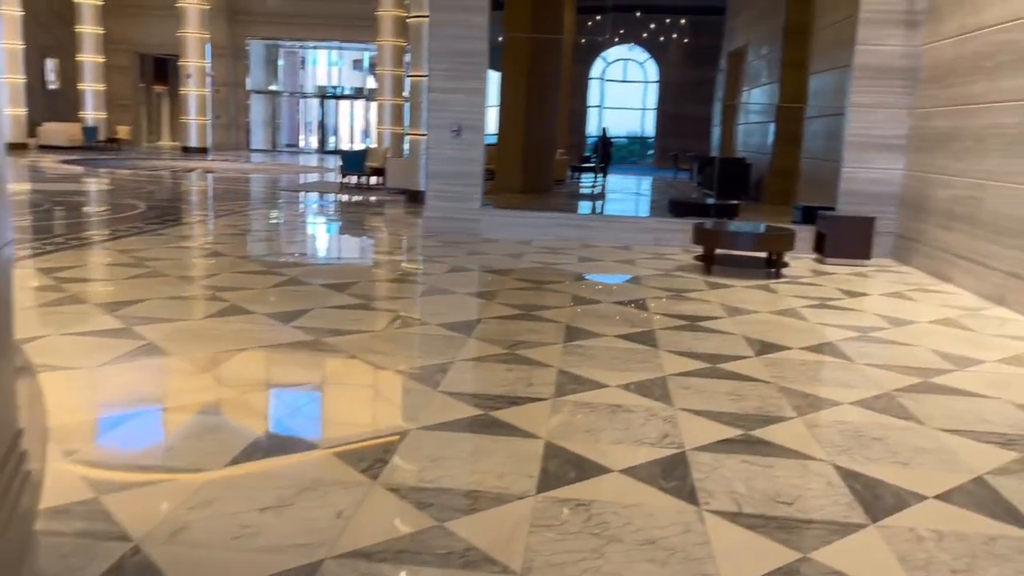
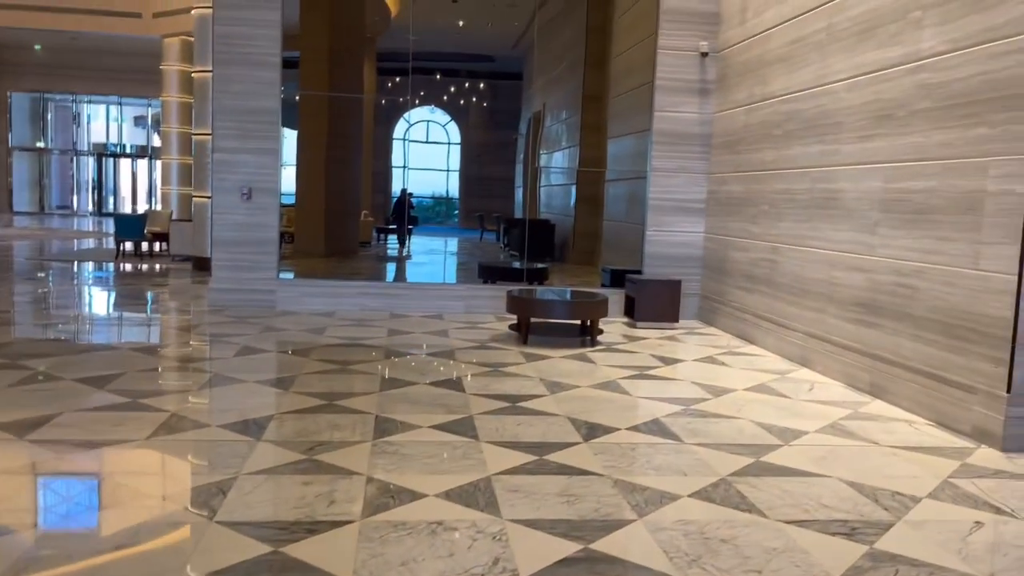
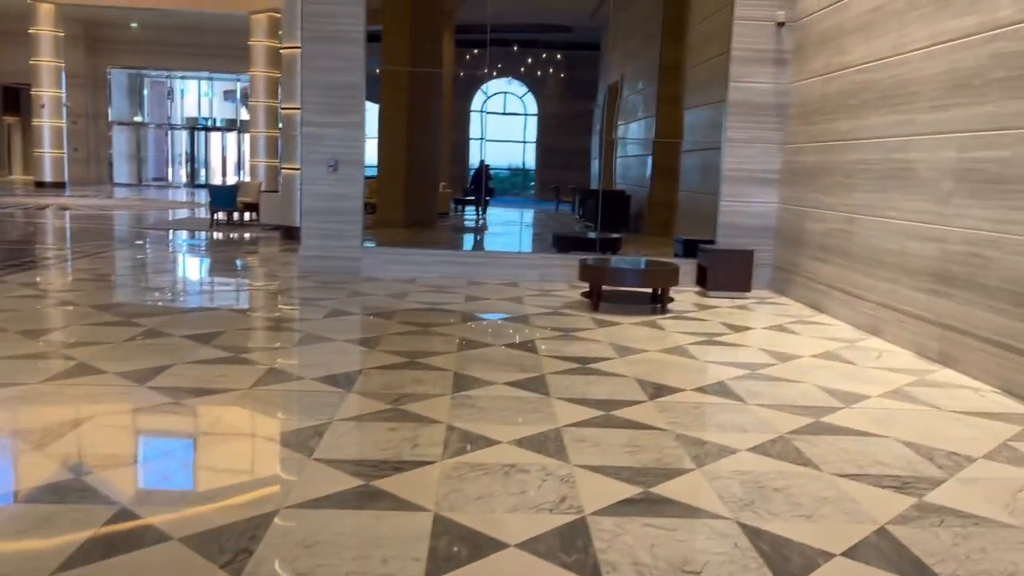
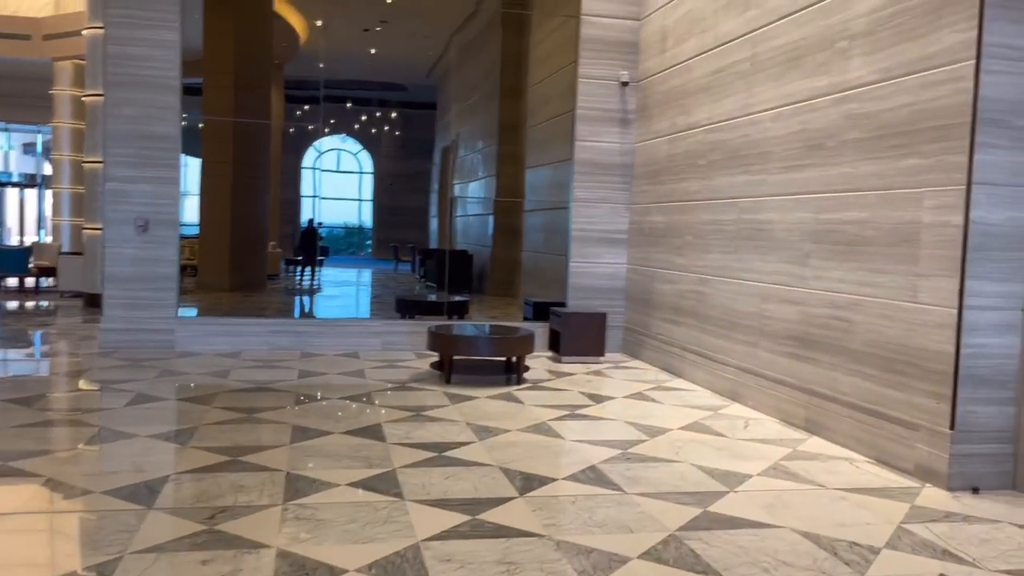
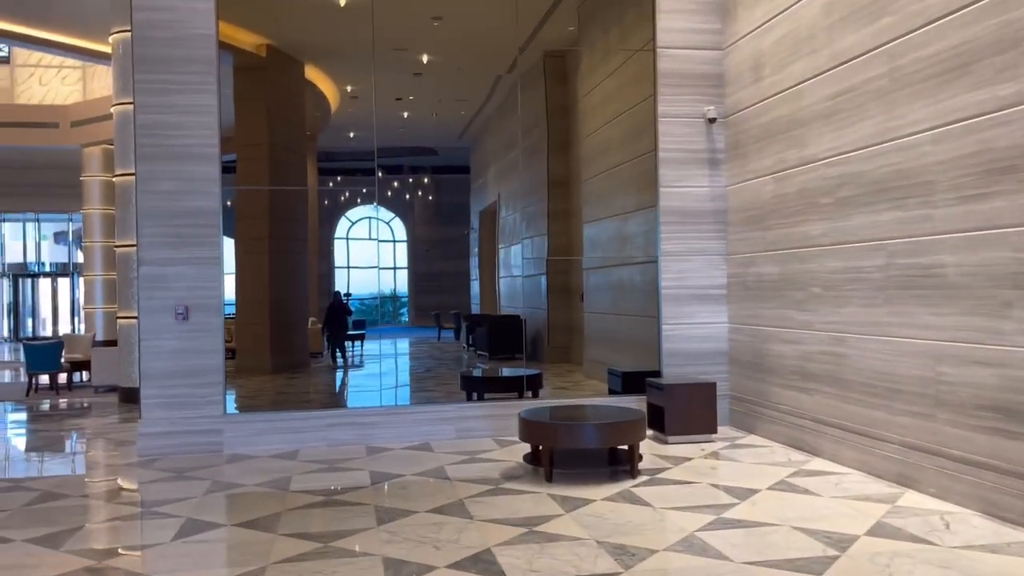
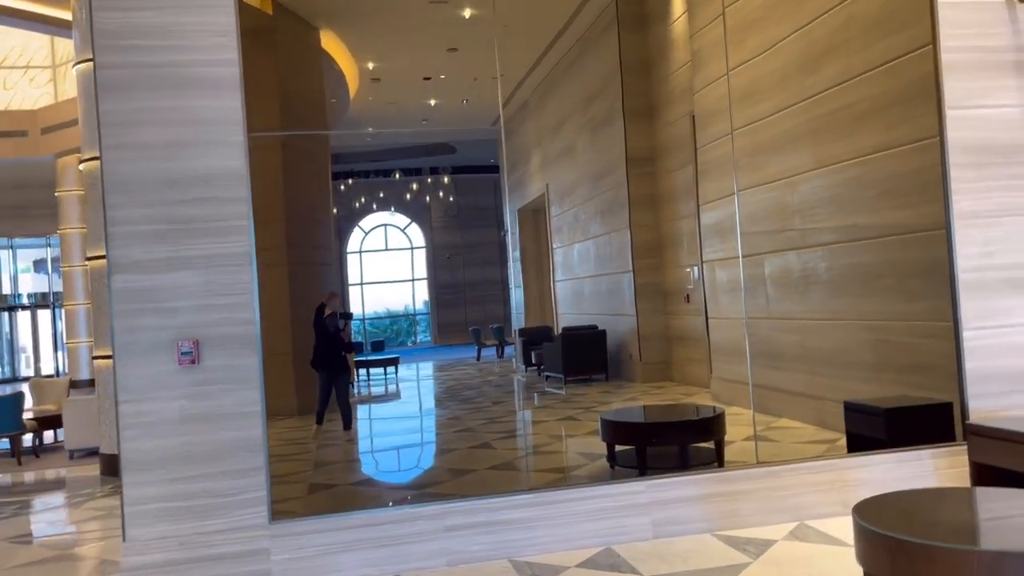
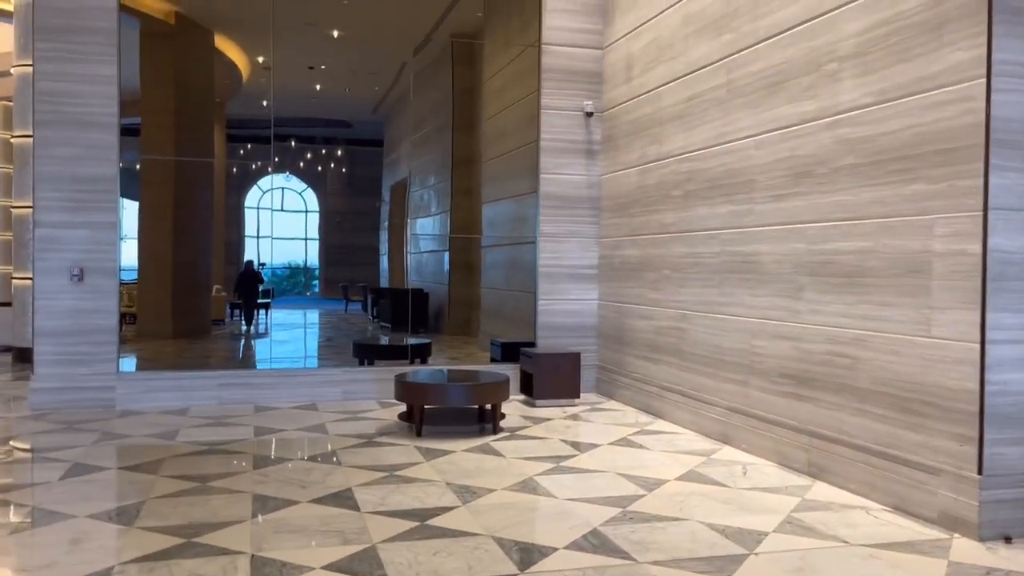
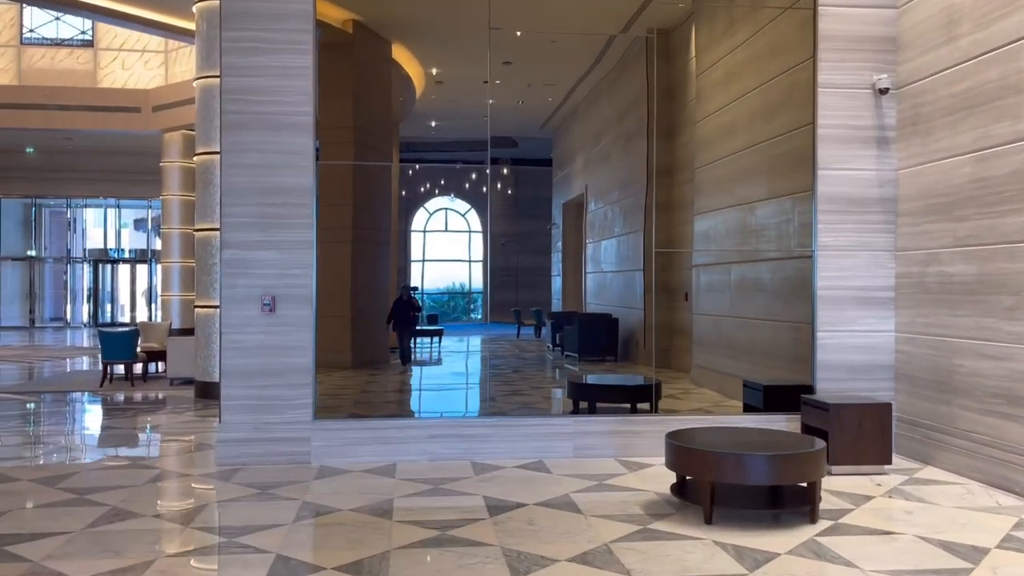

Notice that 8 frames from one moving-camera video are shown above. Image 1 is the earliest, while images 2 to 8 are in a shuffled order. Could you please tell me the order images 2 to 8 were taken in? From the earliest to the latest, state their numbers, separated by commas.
3, 2, 4, 7, 5, 8, 6
